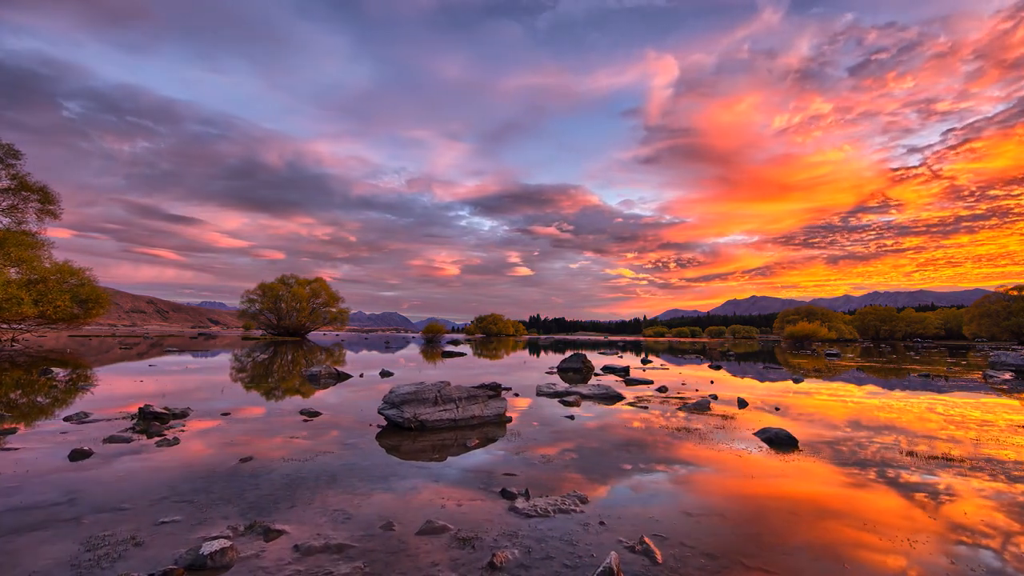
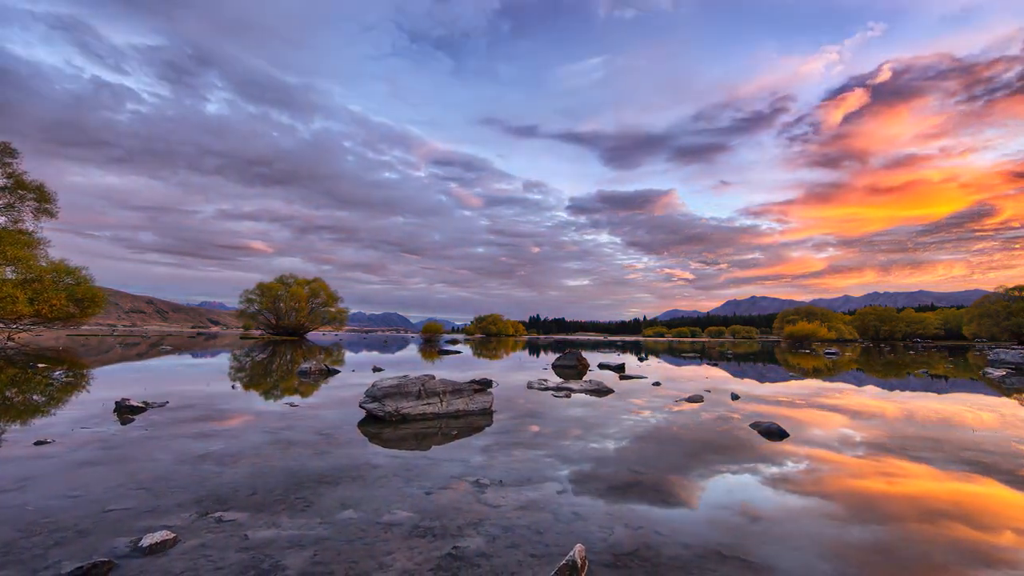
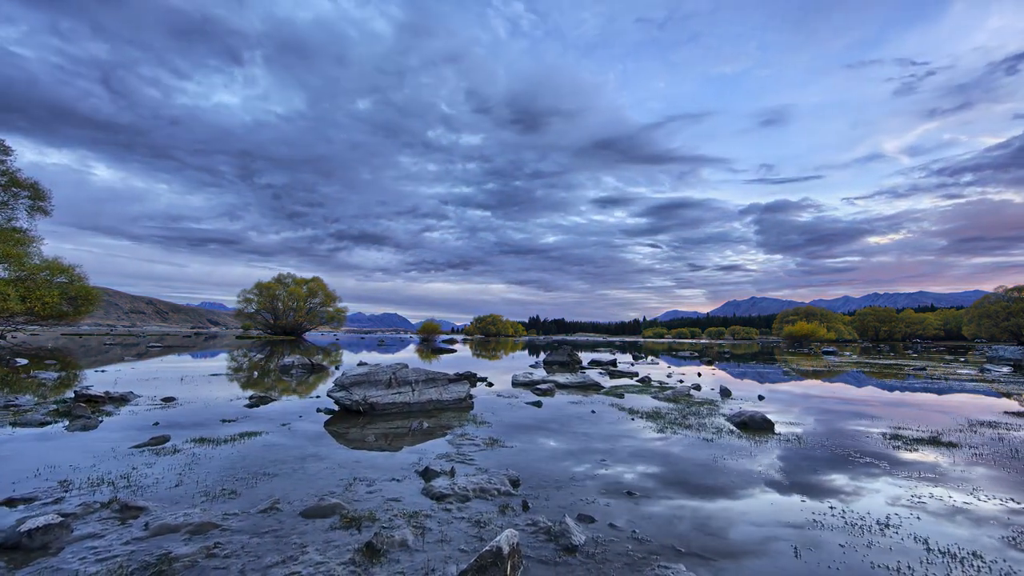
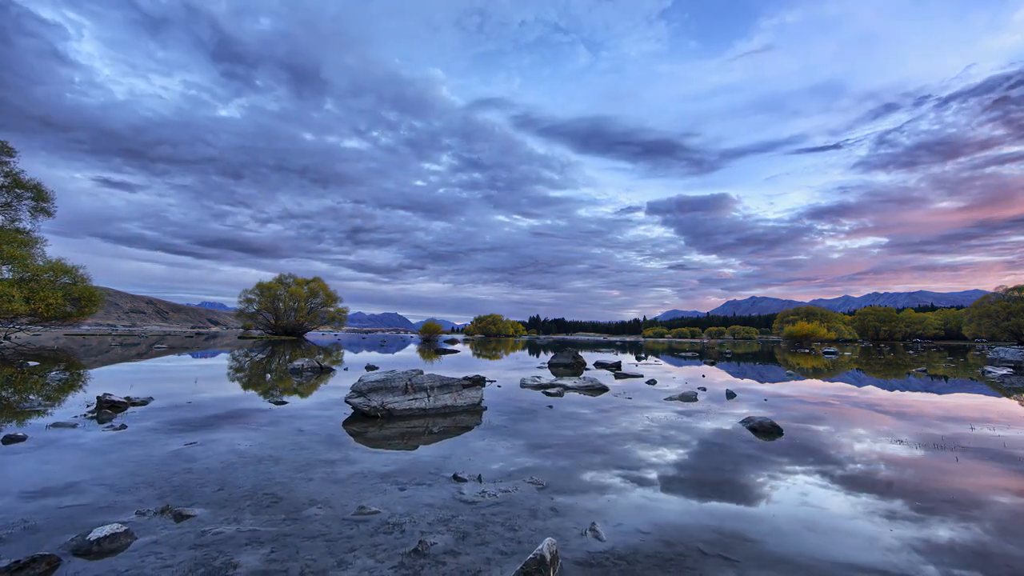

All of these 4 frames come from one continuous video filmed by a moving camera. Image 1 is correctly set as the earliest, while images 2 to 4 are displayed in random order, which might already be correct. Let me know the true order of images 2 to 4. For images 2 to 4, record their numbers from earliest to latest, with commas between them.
2, 4, 3
